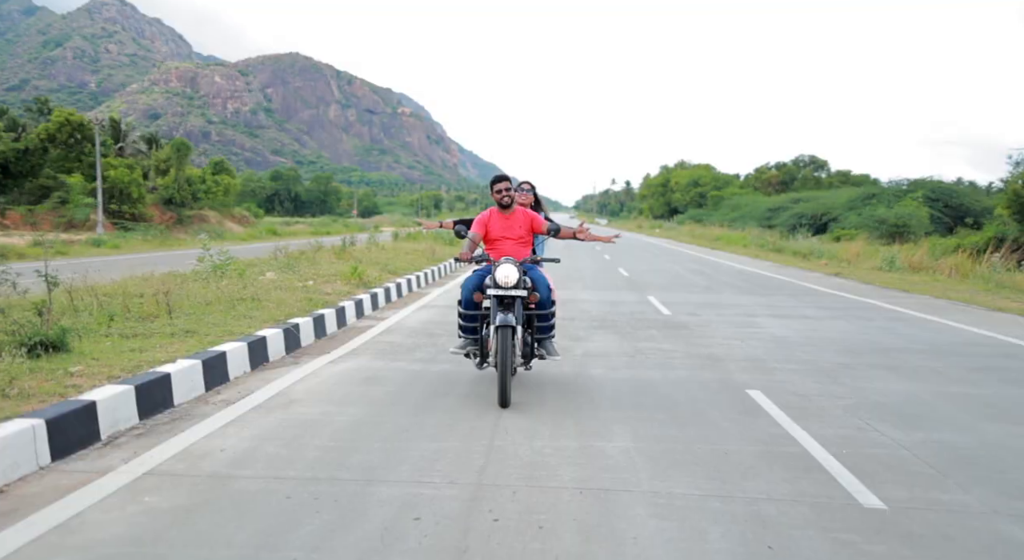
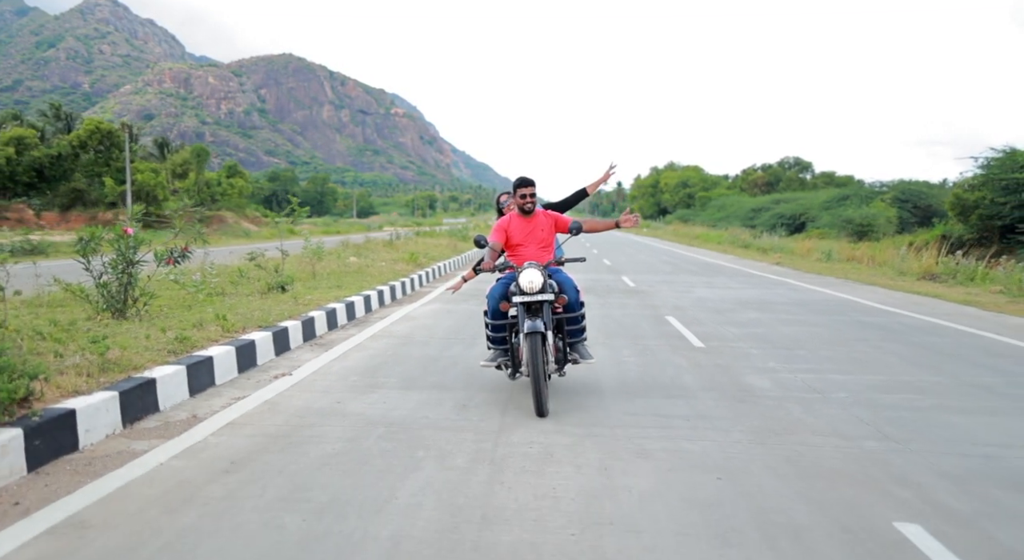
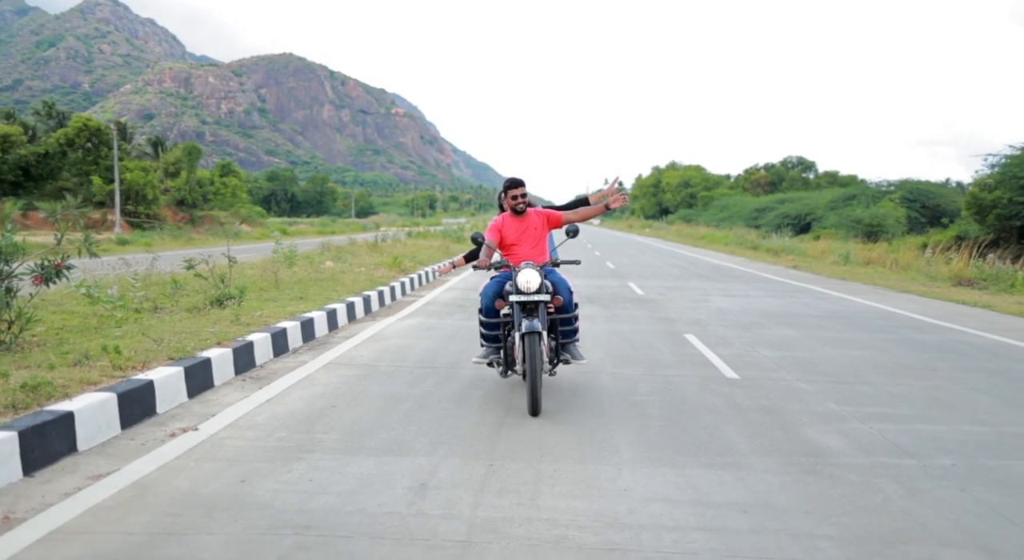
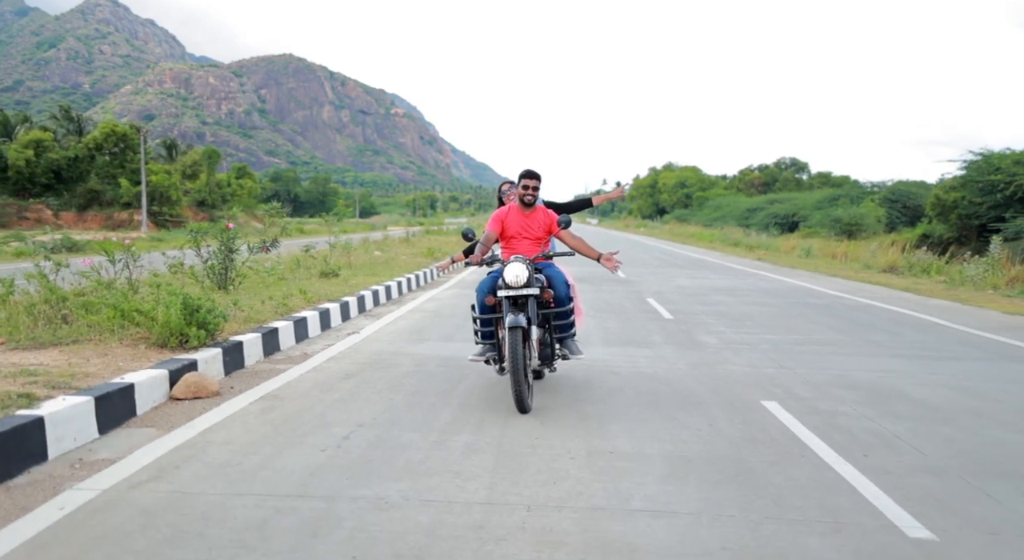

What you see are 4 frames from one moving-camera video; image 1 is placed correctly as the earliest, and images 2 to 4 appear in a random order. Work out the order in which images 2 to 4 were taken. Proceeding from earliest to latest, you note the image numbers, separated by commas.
3, 2, 4
